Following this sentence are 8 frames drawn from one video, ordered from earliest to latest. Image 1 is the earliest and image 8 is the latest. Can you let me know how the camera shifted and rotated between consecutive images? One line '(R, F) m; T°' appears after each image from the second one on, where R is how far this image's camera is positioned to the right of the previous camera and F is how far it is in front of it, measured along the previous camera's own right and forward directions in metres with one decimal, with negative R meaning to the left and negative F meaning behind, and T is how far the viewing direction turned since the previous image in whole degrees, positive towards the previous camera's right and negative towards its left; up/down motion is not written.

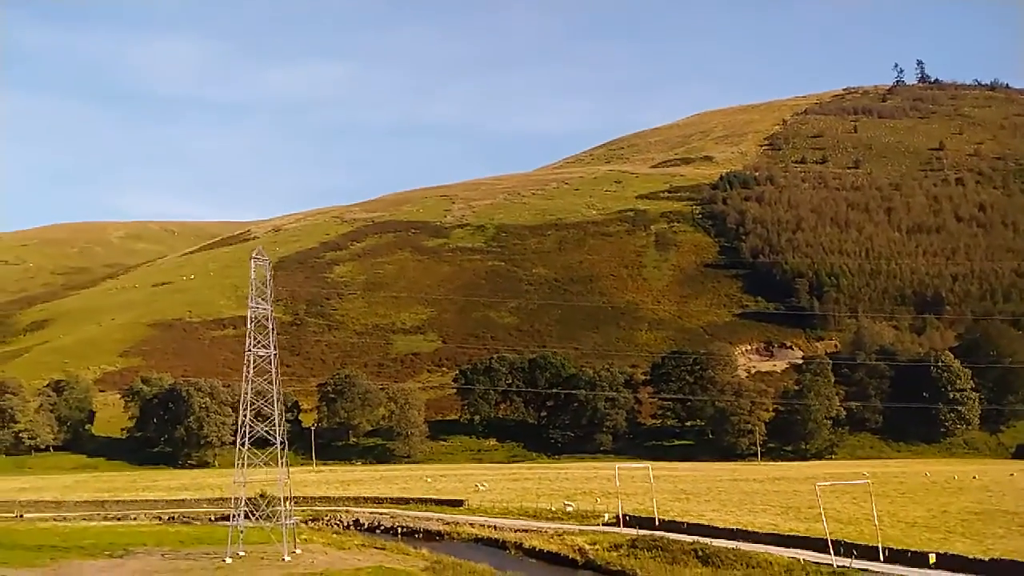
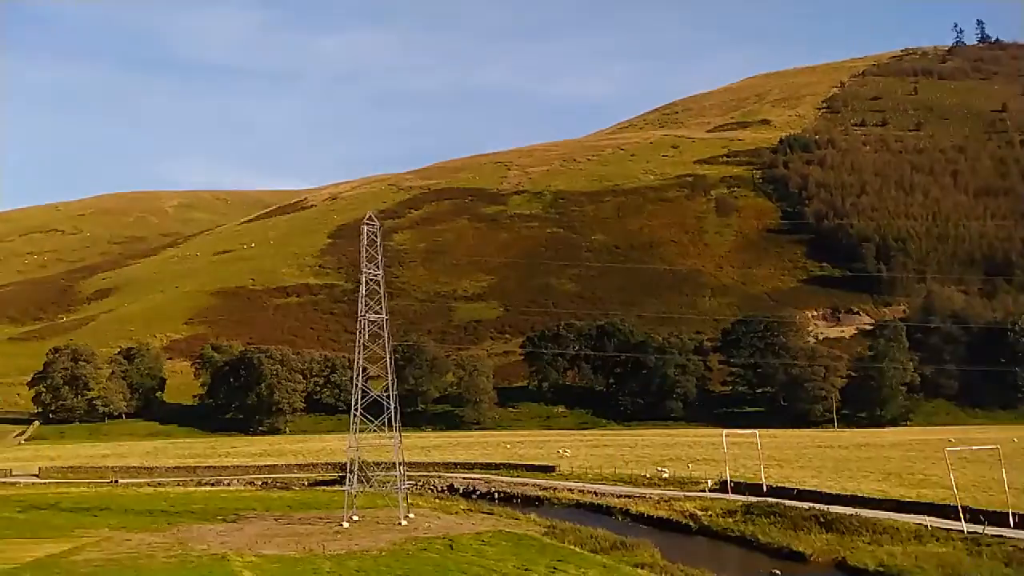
(-0.3, -0.2) m; -3°
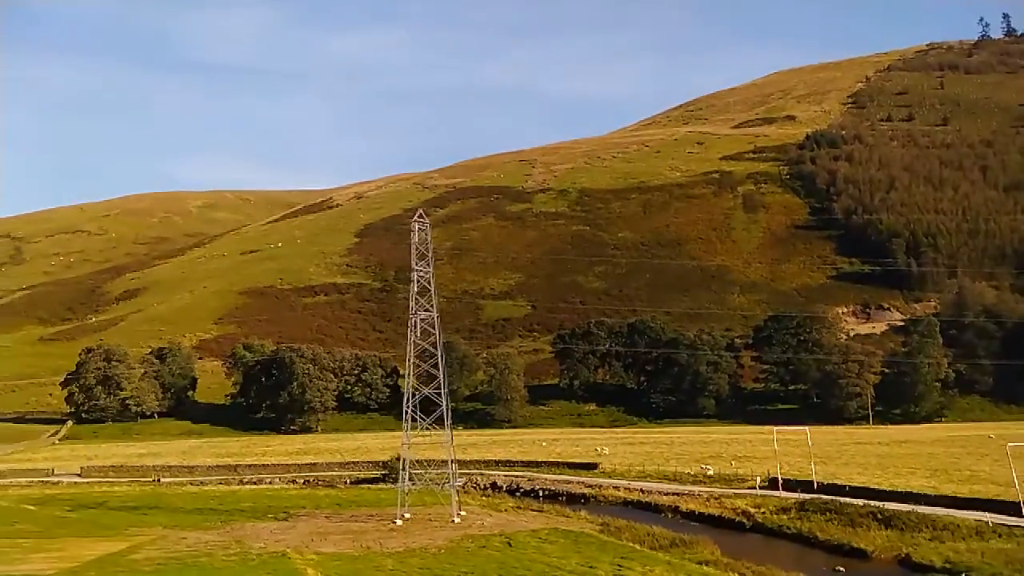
(-0.9, +0.1) m; -1°
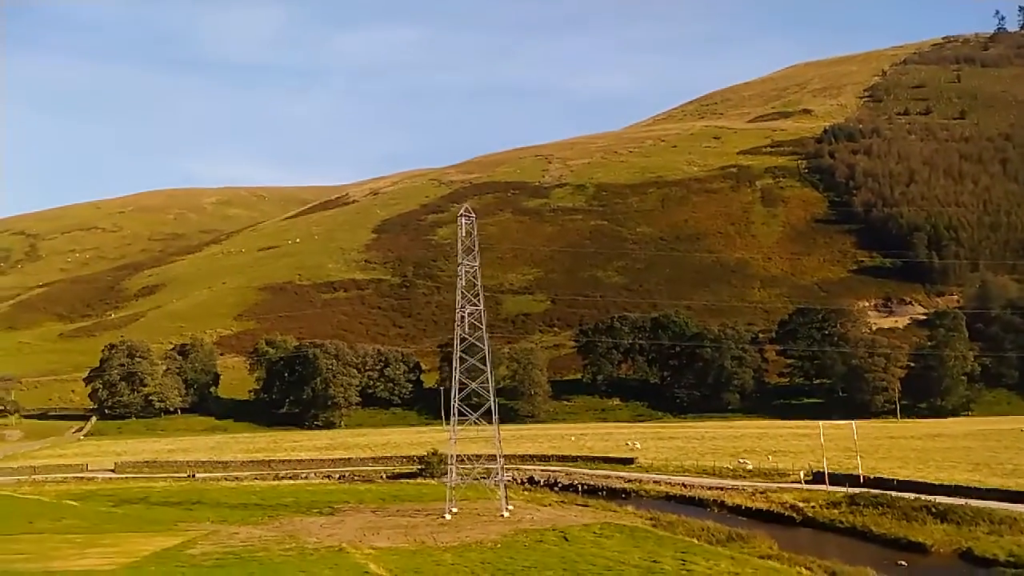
(-1.3, +0.2) m; 0°
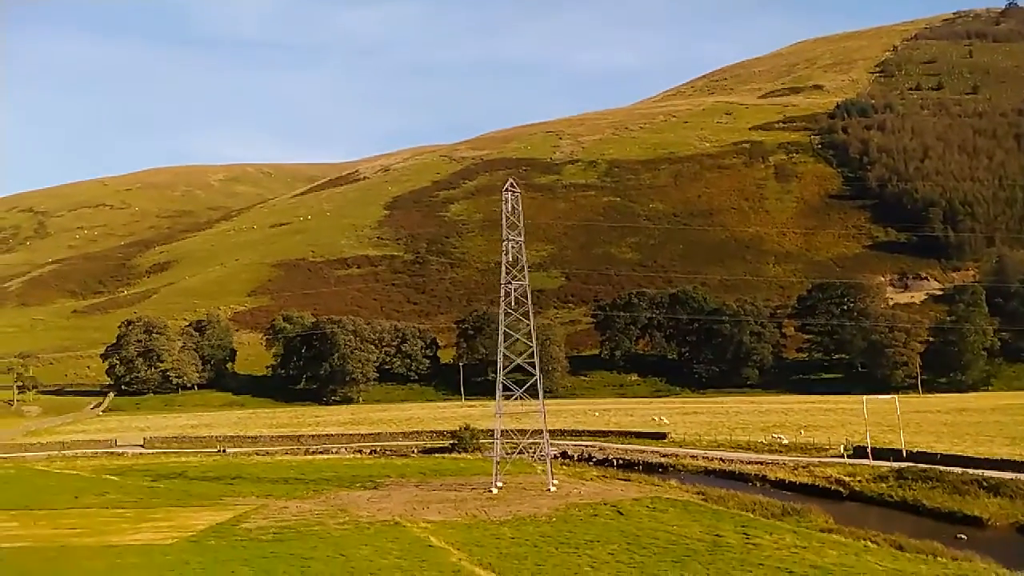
(-1.4, +0.3) m; 0°
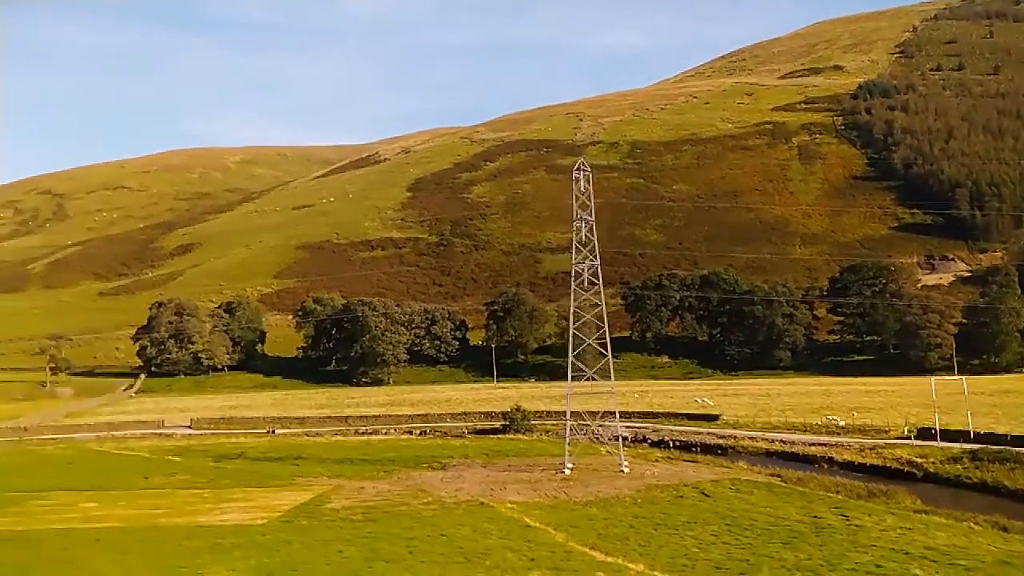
(-2.1, +0.3) m; -1°
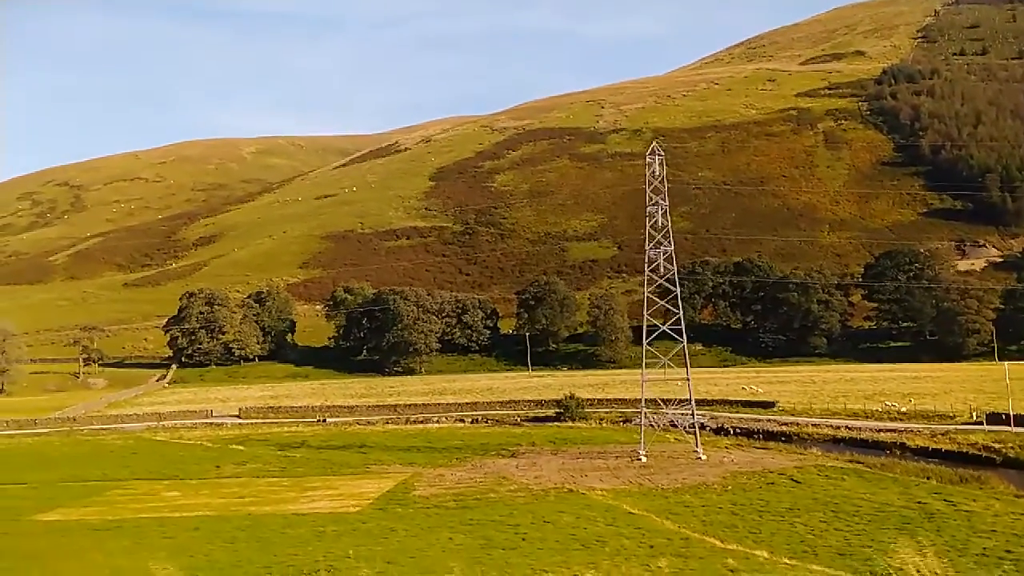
(-2.1, +0.4) m; -1°
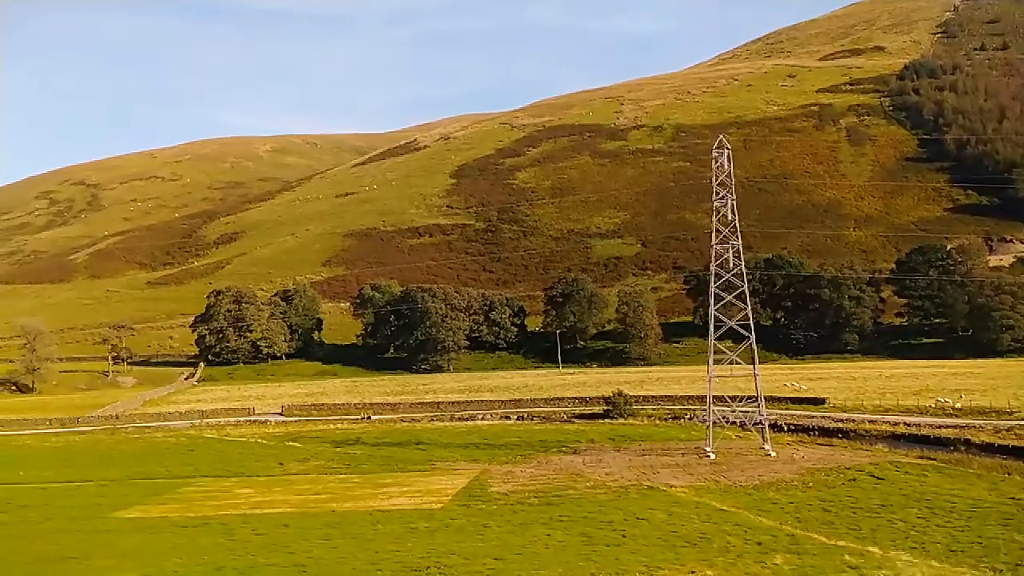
(-1.8, +0.4) m; -1°
